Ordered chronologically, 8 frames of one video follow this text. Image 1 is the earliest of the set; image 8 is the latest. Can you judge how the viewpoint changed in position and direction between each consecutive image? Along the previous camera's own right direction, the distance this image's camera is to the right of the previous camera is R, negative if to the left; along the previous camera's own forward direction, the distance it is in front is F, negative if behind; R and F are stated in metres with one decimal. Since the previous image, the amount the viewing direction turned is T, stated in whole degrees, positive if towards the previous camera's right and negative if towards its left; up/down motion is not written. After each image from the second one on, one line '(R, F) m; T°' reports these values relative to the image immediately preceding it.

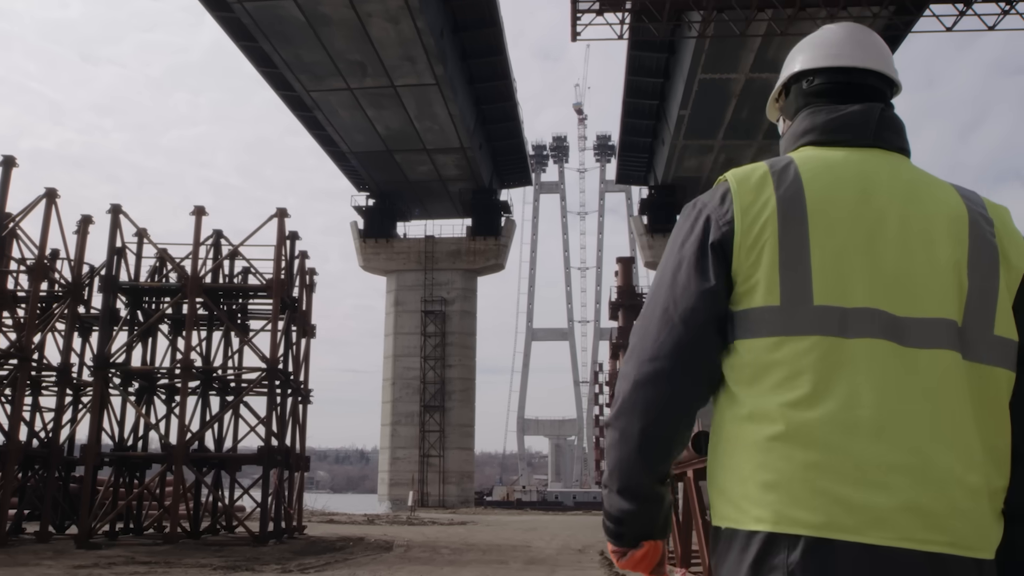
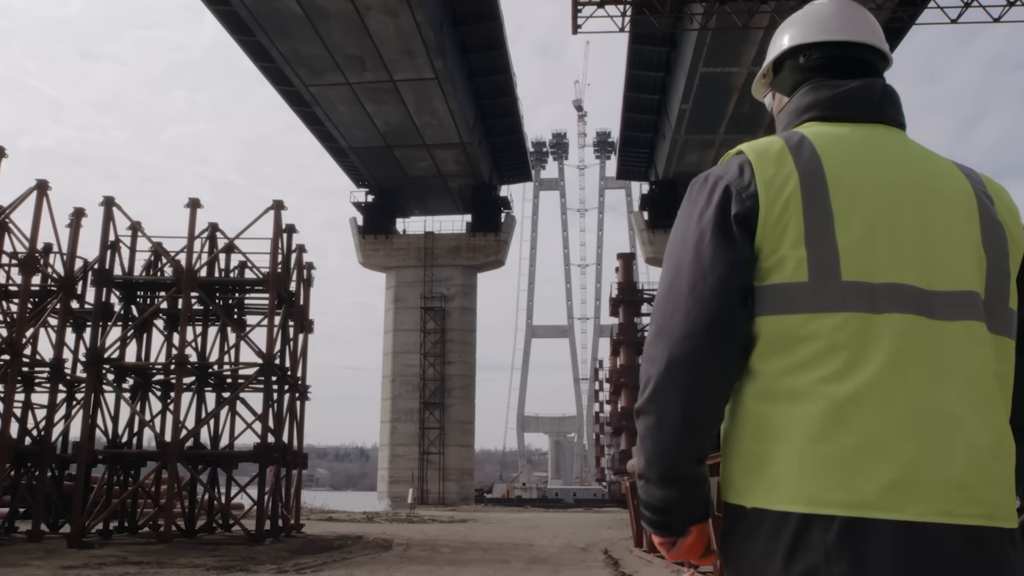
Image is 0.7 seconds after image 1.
(0.0, +0.2) m; 0°
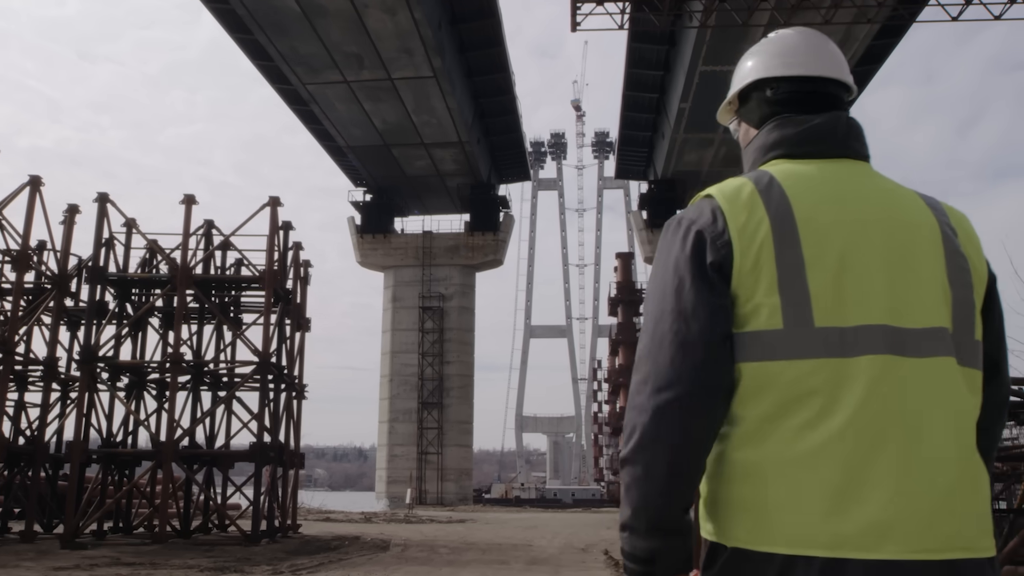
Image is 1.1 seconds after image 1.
(0.0, +0.1) m; 0°
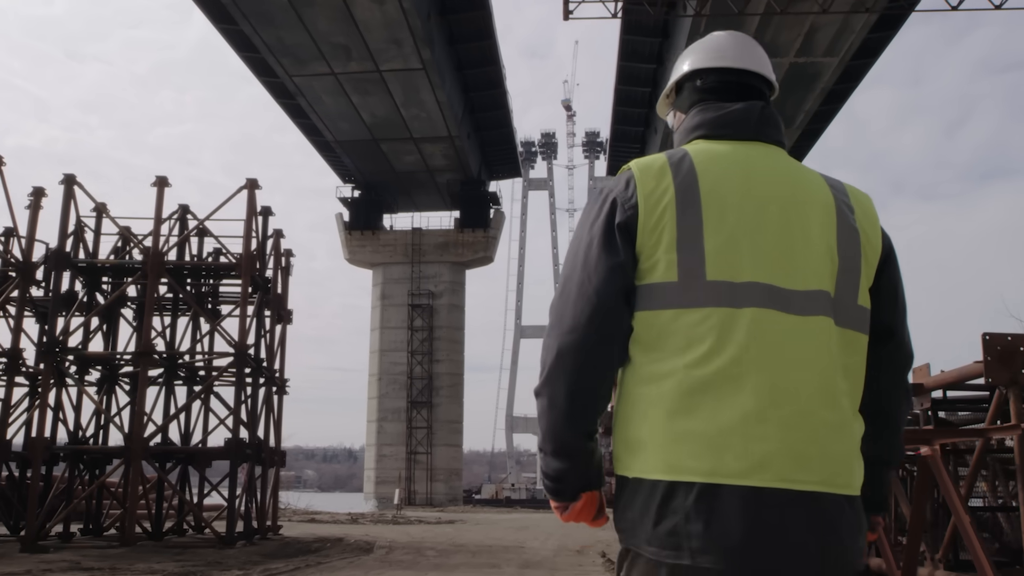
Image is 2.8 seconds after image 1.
(0.0, +0.6) m; +1°
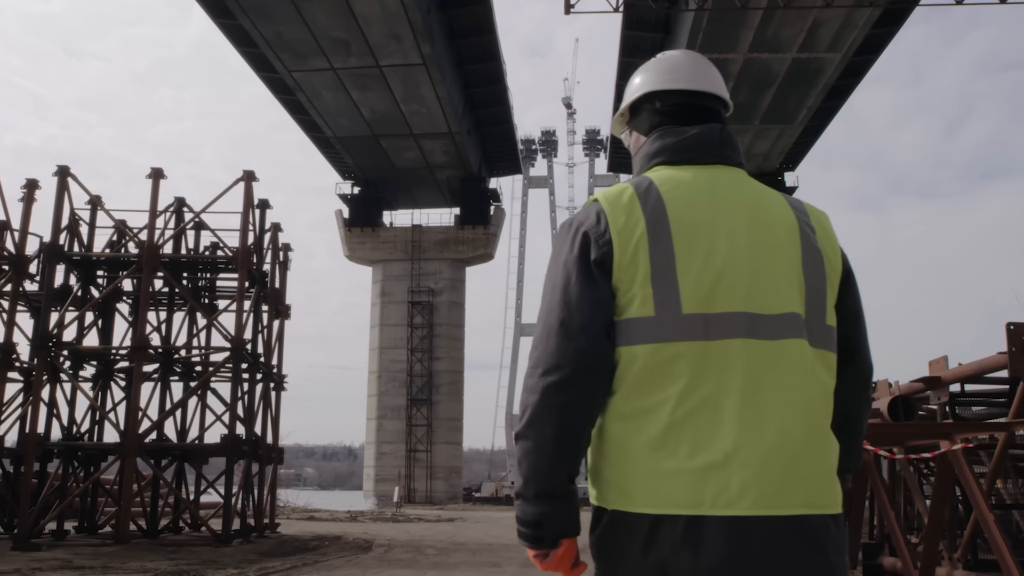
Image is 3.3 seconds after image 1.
(0.0, +0.2) m; 0°
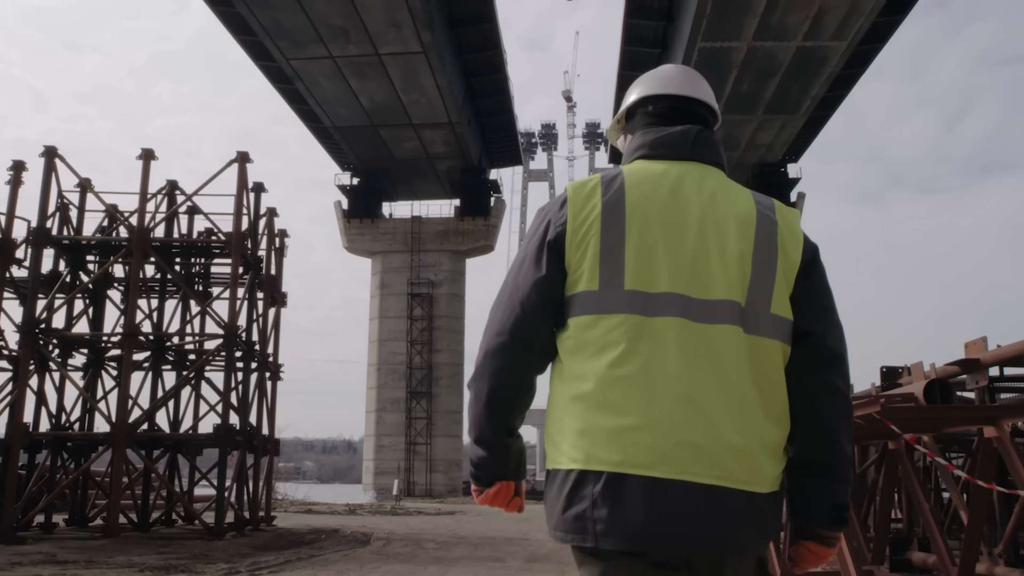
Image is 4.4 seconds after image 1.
(0.0, +0.3) m; 0°
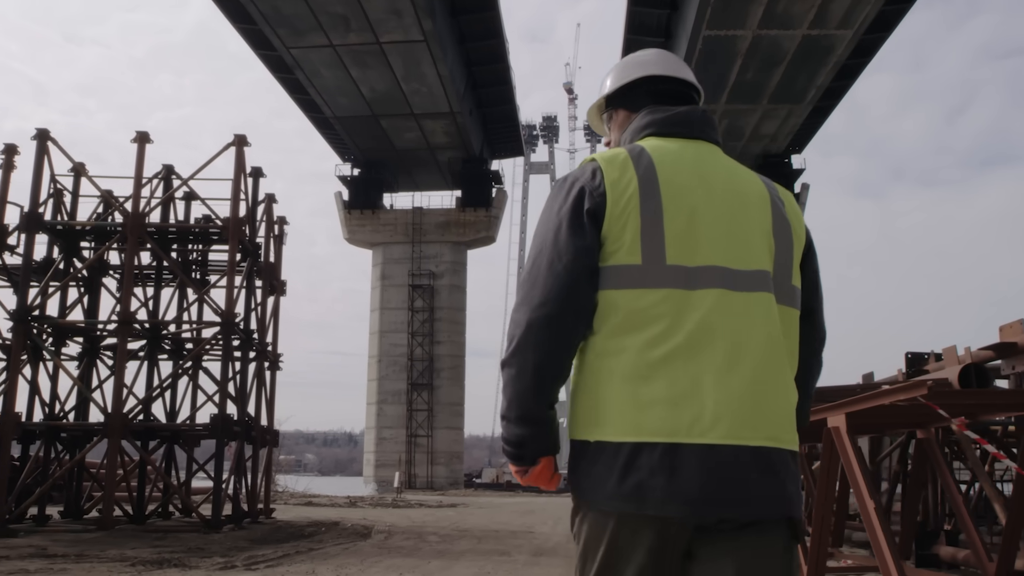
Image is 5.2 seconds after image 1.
(0.0, +0.3) m; 0°
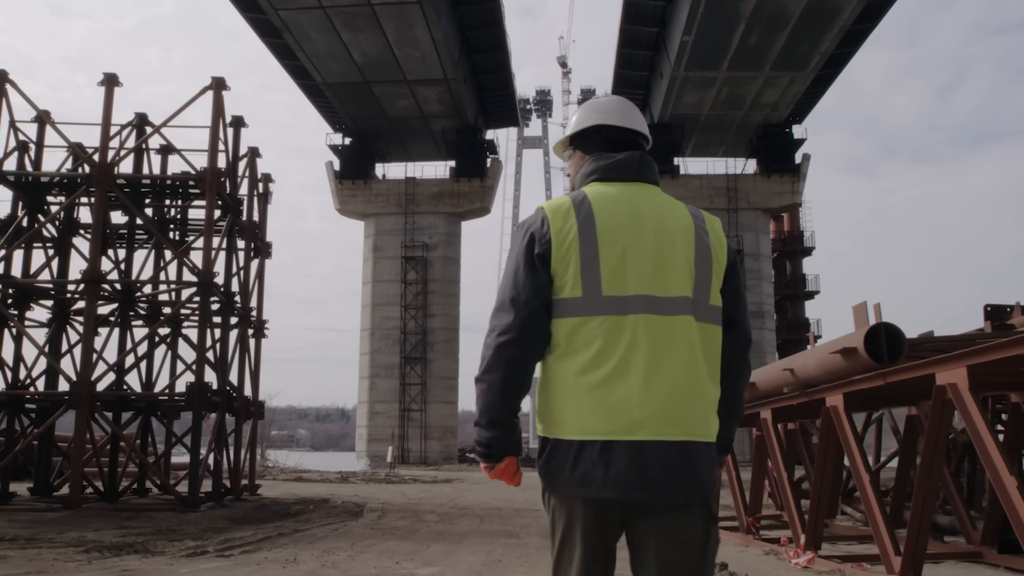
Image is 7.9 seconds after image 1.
(-0.1, +0.8) m; +1°
